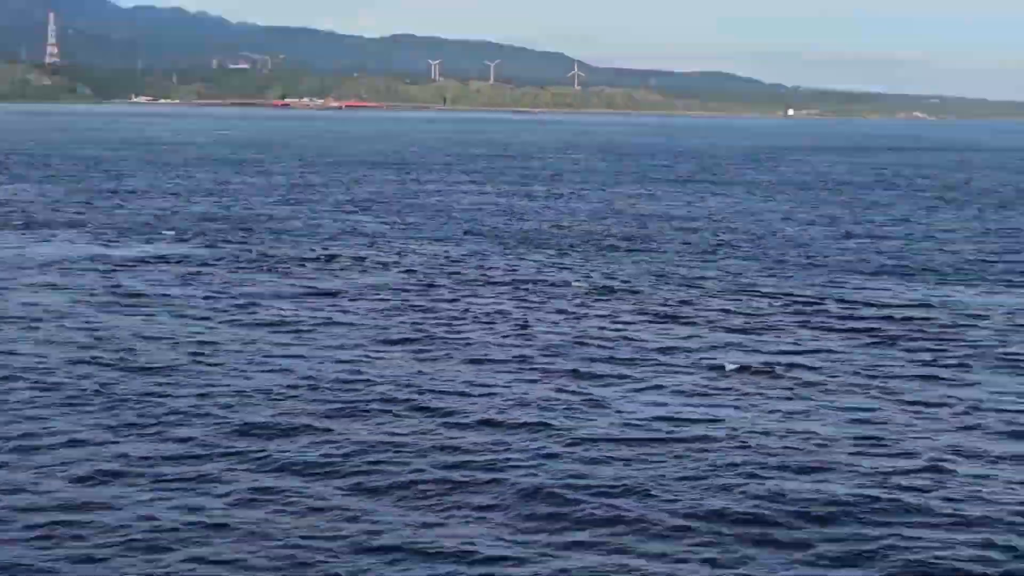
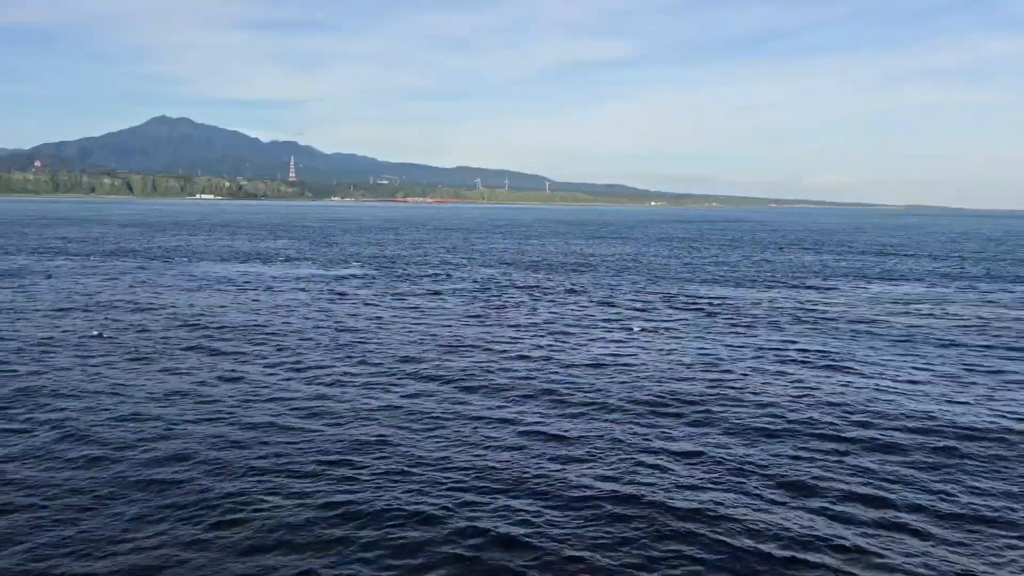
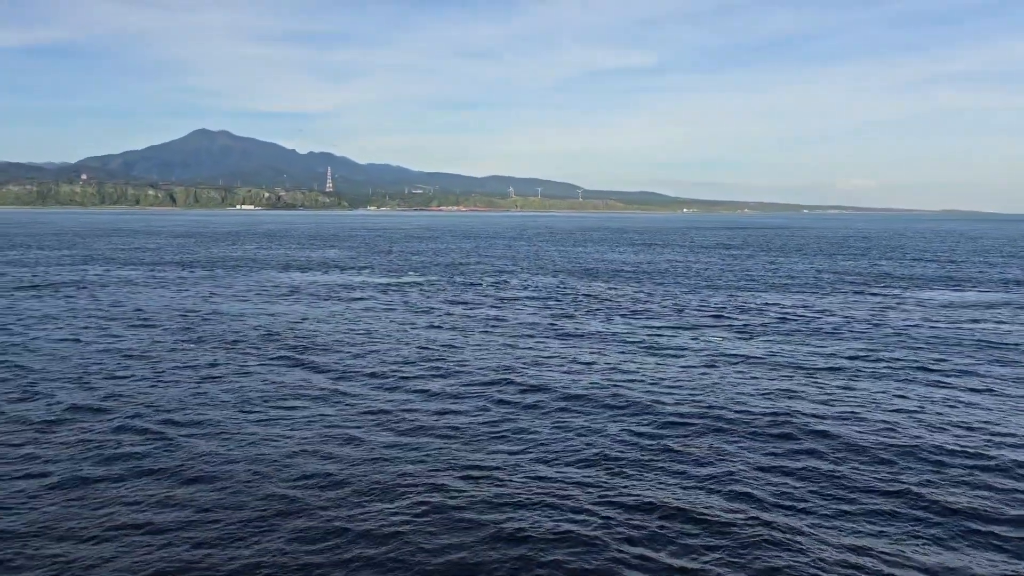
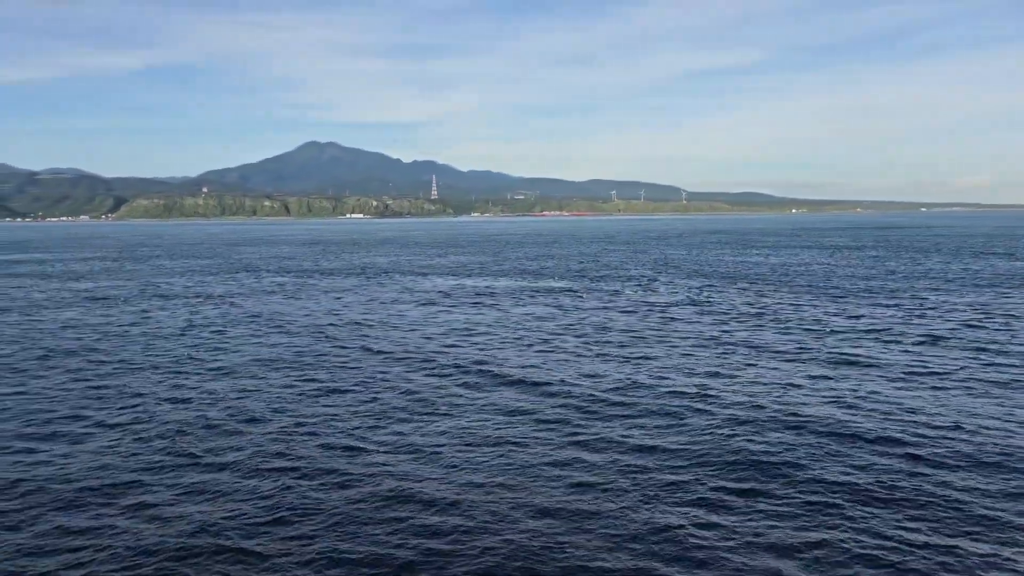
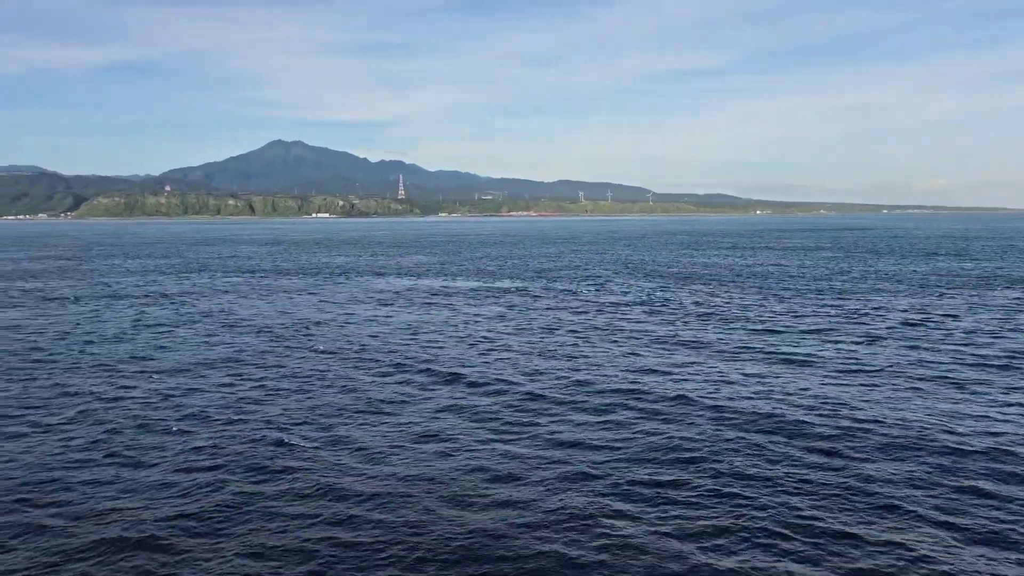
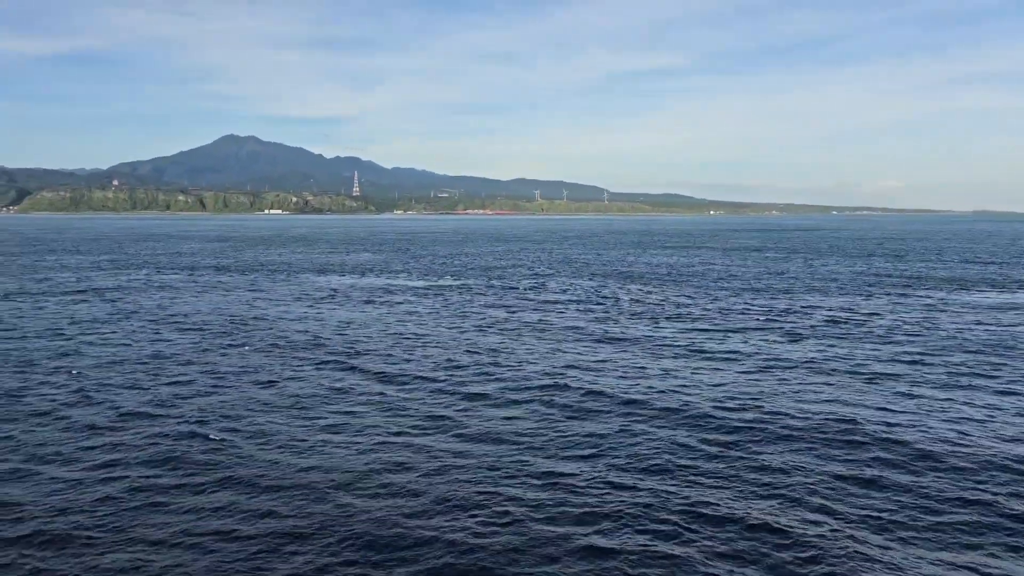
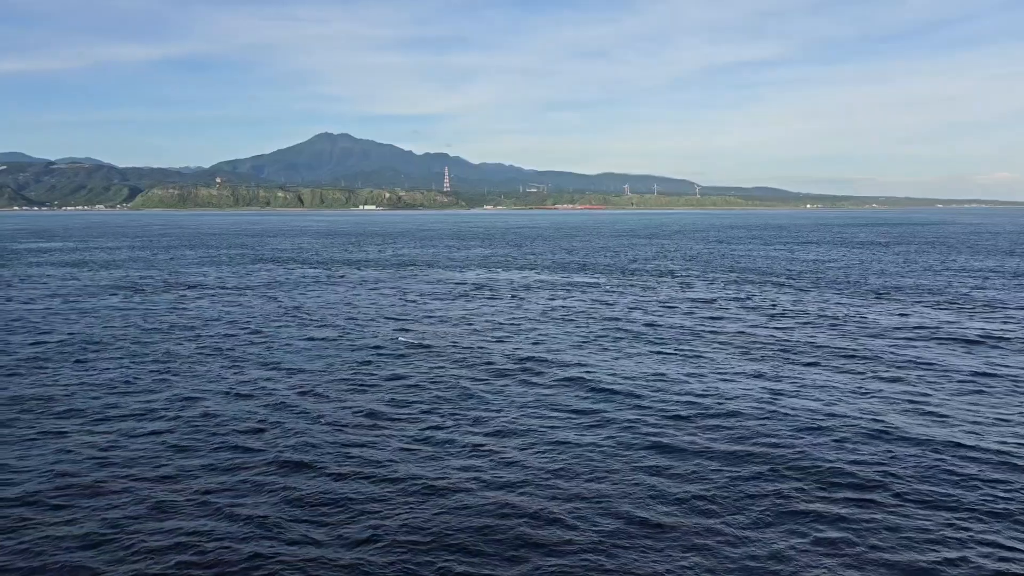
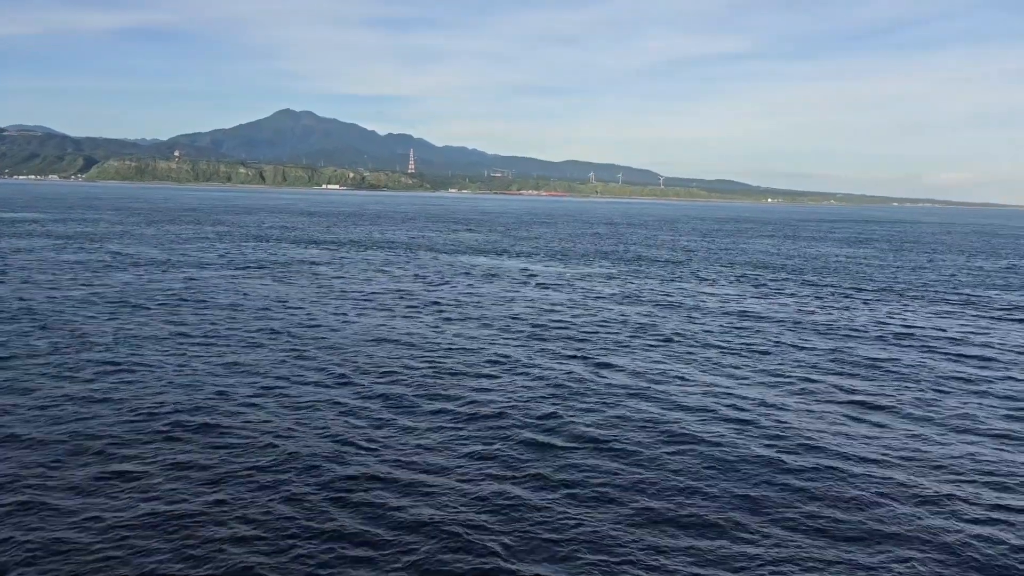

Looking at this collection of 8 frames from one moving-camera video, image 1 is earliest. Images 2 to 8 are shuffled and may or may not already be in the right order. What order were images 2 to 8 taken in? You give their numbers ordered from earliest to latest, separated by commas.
2, 3, 6, 5, 4, 7, 8
